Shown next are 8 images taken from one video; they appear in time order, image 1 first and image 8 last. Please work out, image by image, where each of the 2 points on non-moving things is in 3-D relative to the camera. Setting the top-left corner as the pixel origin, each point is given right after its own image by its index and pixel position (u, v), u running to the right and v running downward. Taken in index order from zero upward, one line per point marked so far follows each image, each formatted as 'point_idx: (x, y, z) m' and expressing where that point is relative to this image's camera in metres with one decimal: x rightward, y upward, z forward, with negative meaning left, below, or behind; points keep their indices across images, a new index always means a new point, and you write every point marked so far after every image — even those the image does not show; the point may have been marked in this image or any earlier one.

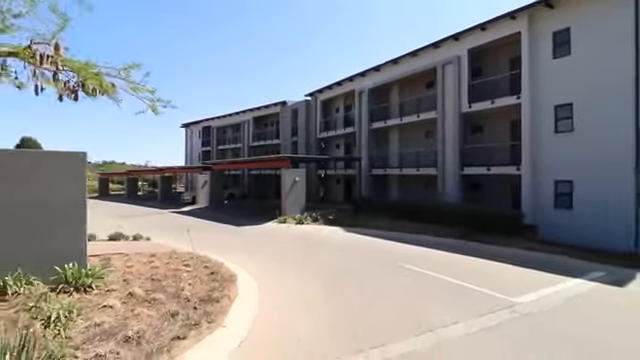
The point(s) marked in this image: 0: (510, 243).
0: (+9.5, -3.1, +15.3) m
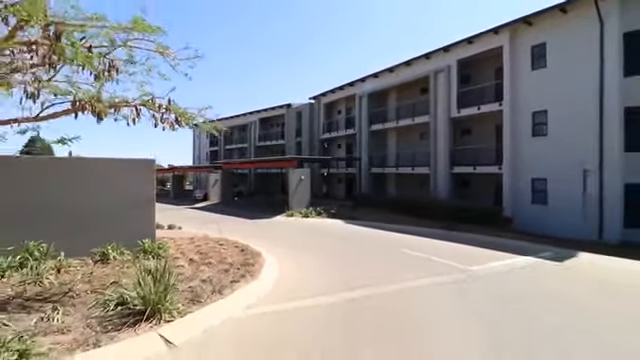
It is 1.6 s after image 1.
0: (+9.8, -3.0, +17.7) m
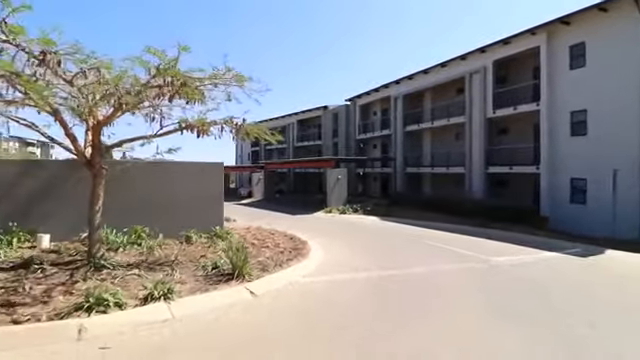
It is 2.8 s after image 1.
0: (+12.0, -3.0, +18.2) m
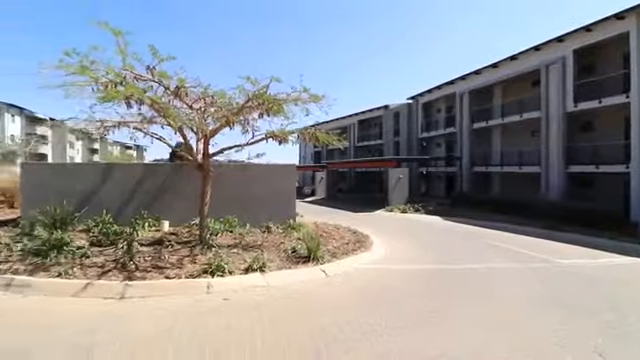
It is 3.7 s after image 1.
0: (+15.6, -3.0, +16.9) m
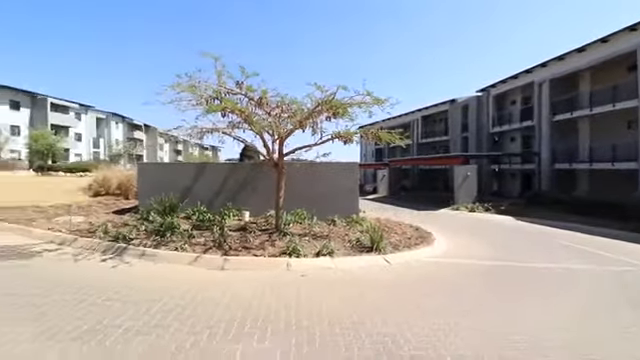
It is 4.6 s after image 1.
0: (+18.9, -2.9, +14.4) m
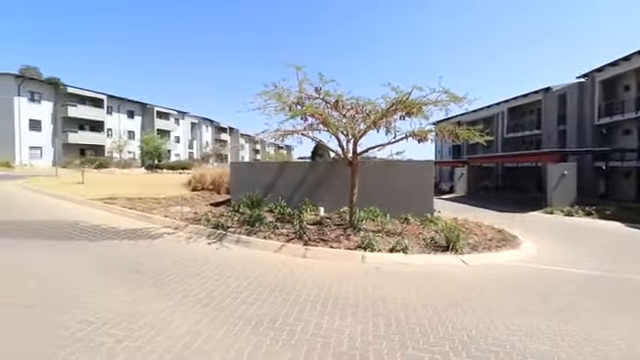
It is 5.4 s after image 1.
0: (+21.9, -3.0, +10.3) m
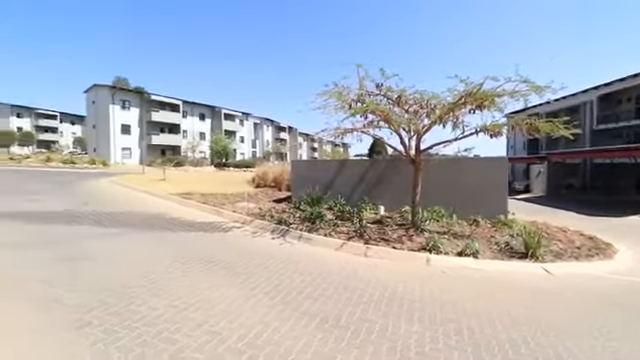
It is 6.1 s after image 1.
0: (+23.5, -3.0, +6.0) m
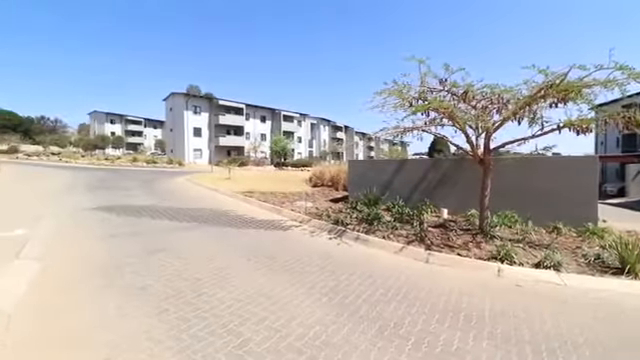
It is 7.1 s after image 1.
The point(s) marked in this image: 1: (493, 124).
0: (+24.2, -3.3, +1.6) m
1: (+5.8, +1.8, +10.2) m
